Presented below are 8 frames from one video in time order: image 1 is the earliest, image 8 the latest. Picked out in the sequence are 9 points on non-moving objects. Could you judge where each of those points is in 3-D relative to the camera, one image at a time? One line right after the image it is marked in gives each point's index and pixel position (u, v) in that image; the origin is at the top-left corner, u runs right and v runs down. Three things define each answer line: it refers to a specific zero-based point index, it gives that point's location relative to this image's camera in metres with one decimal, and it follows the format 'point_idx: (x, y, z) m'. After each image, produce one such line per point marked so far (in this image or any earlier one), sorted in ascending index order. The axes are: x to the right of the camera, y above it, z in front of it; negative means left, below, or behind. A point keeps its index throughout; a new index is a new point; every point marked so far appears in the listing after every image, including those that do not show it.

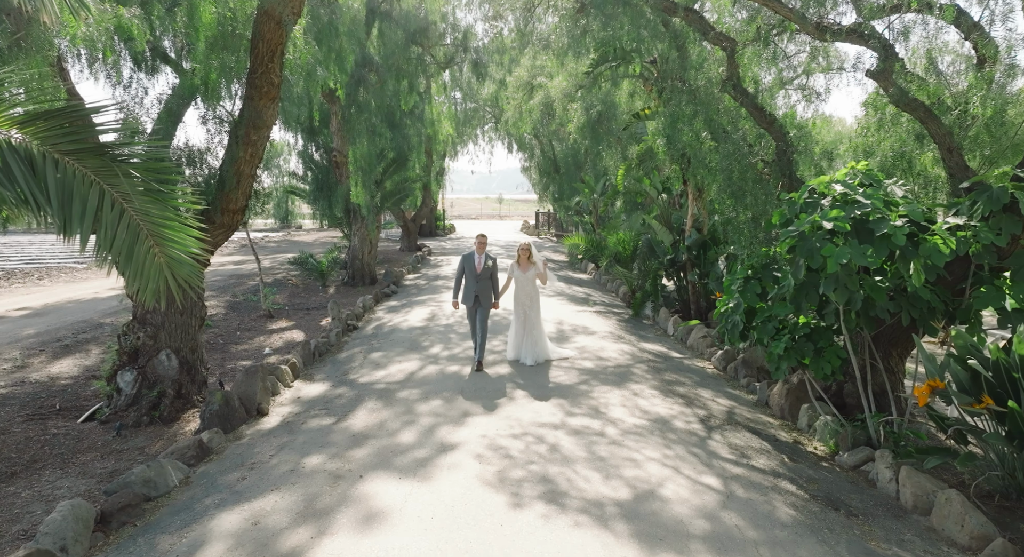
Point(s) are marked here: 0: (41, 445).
0: (-4.0, -1.4, +4.3) m
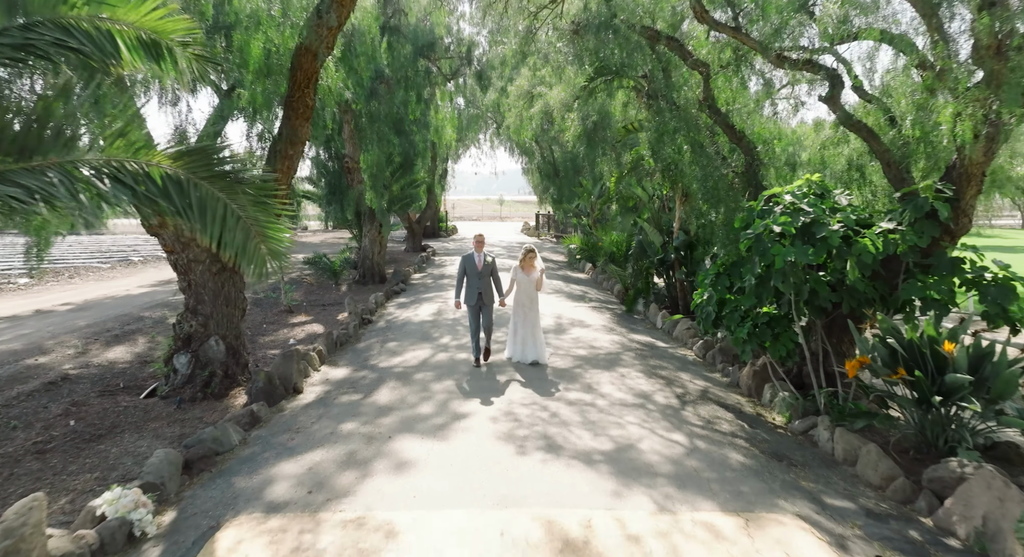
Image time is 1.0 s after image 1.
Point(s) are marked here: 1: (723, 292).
0: (-4.0, -1.4, +5.1) m
1: (+2.3, -0.1, +5.6) m
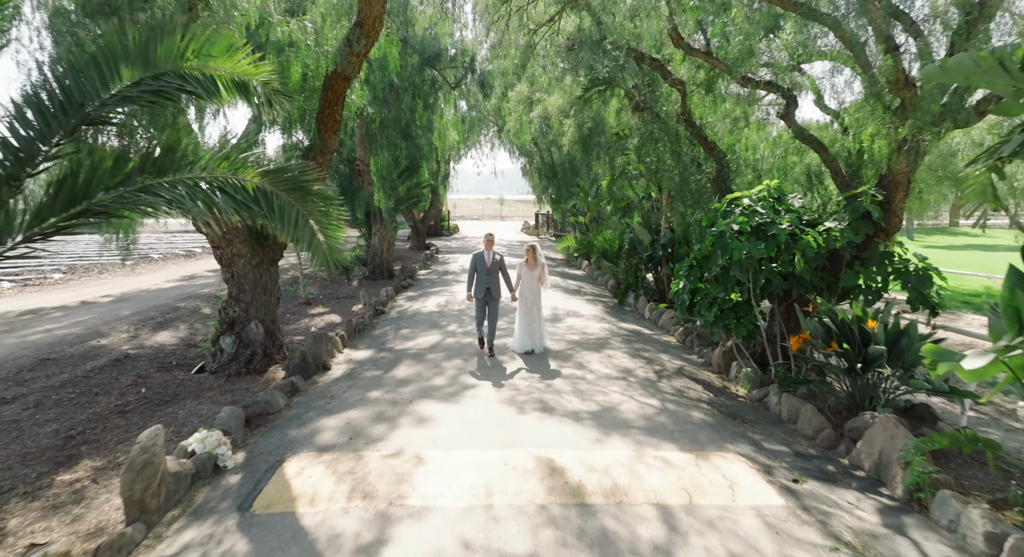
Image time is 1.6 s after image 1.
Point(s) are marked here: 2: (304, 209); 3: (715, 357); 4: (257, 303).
0: (-4.0, -1.3, +6.0) m
1: (+2.3, 0.0, +6.5) m
2: (-1.7, +0.6, +4.3) m
3: (+2.8, -1.1, +6.9) m
4: (-3.4, -0.3, +6.7) m
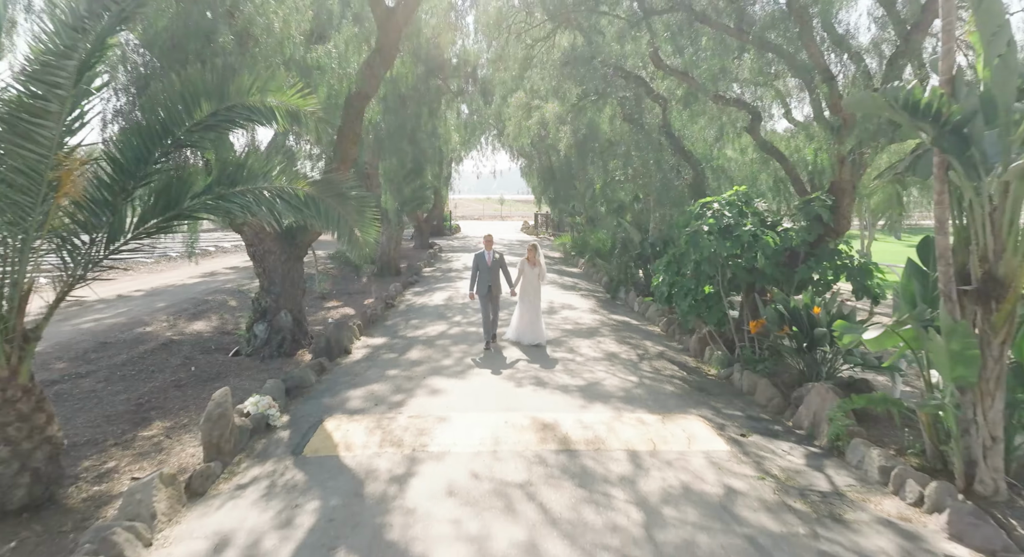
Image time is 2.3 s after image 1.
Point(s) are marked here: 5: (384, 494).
0: (-4.0, -1.2, +6.9) m
1: (+2.3, 0.0, +7.4) m
2: (-1.7, +0.7, +5.2) m
3: (+2.7, -1.0, +7.8) m
4: (-3.4, -0.2, +7.6) m
5: (-0.9, -1.6, +3.7) m
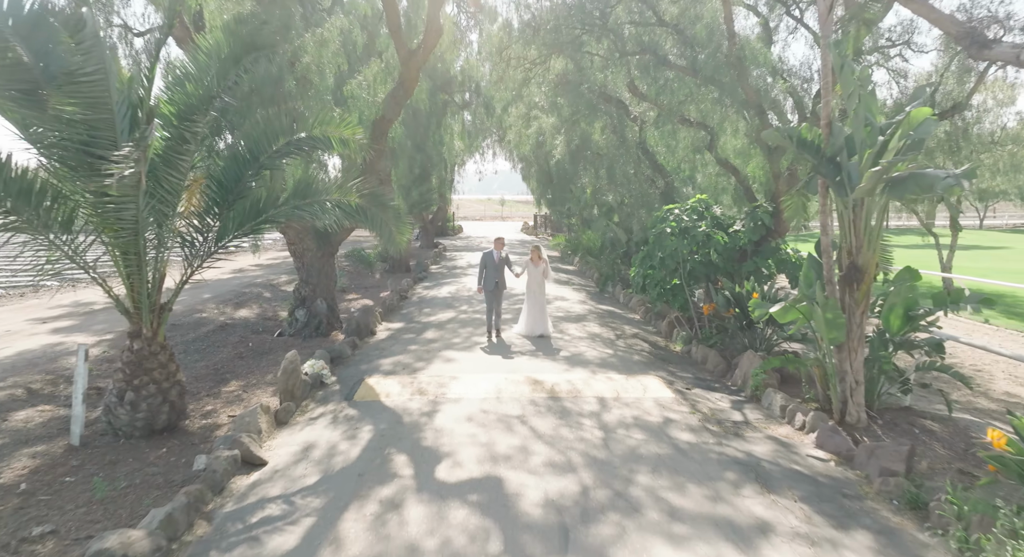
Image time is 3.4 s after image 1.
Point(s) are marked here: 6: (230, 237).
0: (-4.0, -1.1, +8.4) m
1: (+2.3, +0.2, +8.8) m
2: (-1.7, +0.8, +6.7) m
3: (+2.7, -0.9, +9.2) m
4: (-3.4, -0.1, +9.1) m
5: (-1.0, -1.4, +5.2) m
6: (-3.1, +0.4, +5.6) m
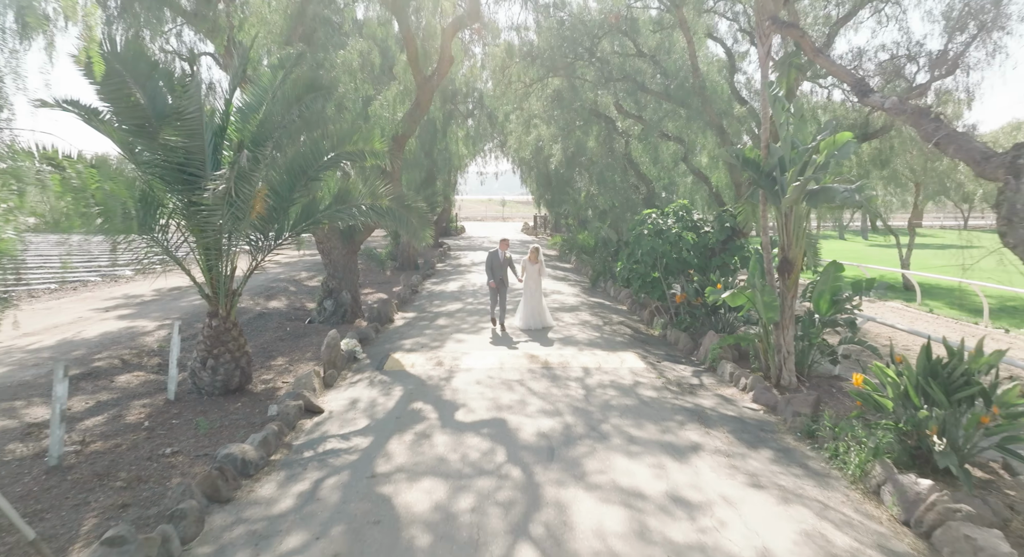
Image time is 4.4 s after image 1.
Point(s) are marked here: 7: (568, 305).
0: (-4.0, -0.9, +9.7) m
1: (+2.3, +0.3, +10.1) m
2: (-1.7, +0.9, +8.0) m
3: (+2.7, -0.7, +10.5) m
4: (-3.4, 0.0, +10.4) m
5: (-0.9, -1.3, +6.5) m
6: (-3.1, +0.6, +6.9) m
7: (+1.3, -0.6, +12.0) m
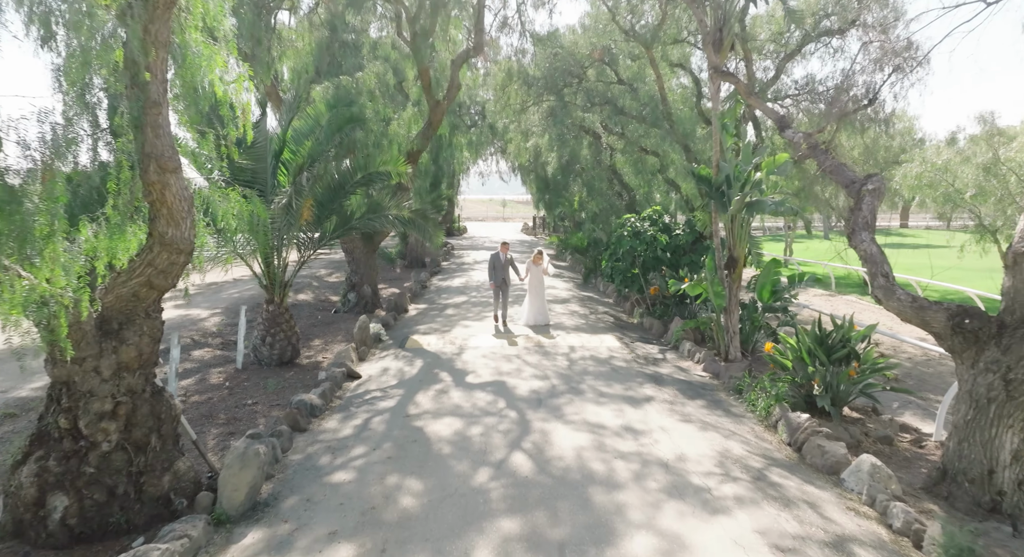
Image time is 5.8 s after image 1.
0: (-4.0, -0.8, +11.2) m
1: (+2.3, +0.4, +11.7) m
2: (-1.7, +1.0, +9.5) m
3: (+2.7, -0.6, +12.0) m
4: (-3.4, +0.1, +11.9) m
5: (-1.0, -1.2, +8.0) m
6: (-3.1, +0.7, +8.4) m
7: (+1.3, -0.5, +13.5) m
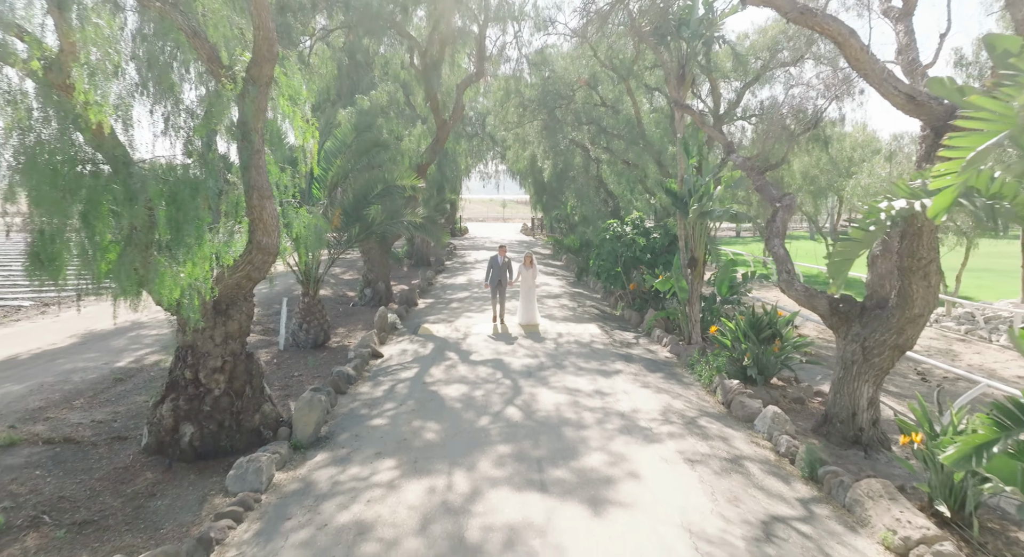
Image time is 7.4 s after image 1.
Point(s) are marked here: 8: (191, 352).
0: (-4.1, -0.8, +12.7) m
1: (+2.3, +0.4, +13.1) m
2: (-1.8, +1.1, +11.0) m
3: (+2.7, -0.6, +13.5) m
4: (-3.5, +0.2, +13.4) m
5: (-1.0, -1.2, +9.5) m
6: (-3.1, +0.7, +9.9) m
7: (+1.2, -0.5, +15.0) m
8: (-3.2, -0.7, +5.1) m
